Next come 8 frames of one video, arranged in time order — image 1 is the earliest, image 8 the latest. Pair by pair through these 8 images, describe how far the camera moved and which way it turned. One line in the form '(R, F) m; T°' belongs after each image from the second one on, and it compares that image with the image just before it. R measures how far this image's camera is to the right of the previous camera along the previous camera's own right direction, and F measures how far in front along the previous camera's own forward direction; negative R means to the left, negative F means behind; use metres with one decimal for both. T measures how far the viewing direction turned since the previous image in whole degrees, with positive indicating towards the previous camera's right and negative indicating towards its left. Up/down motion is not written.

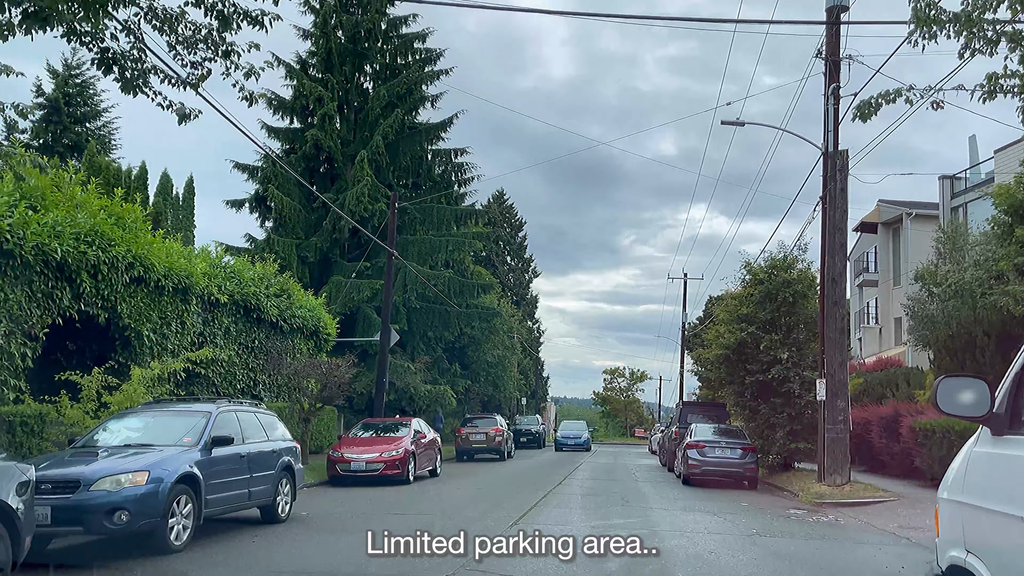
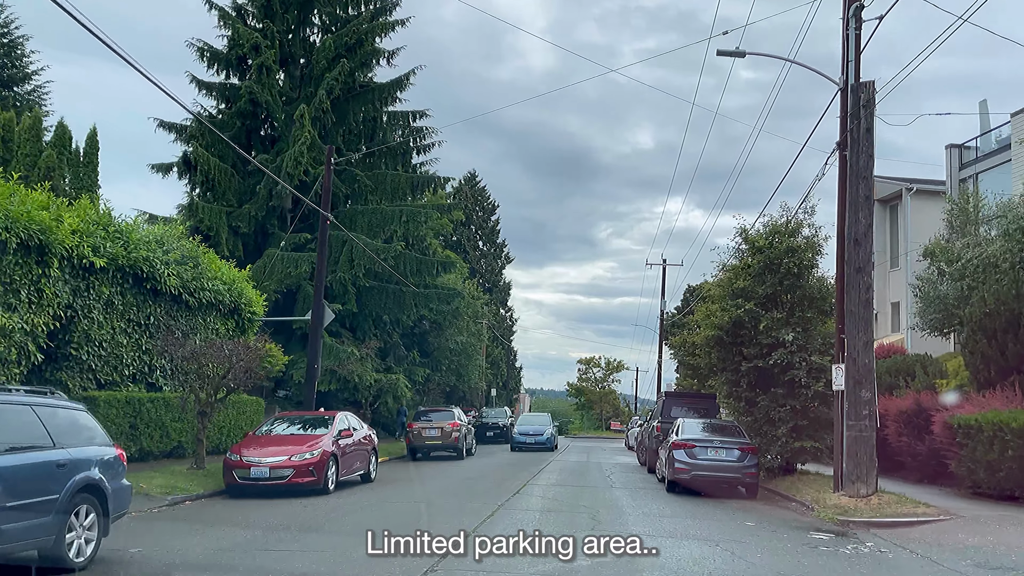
(+0.5, +3.5) m; +2°
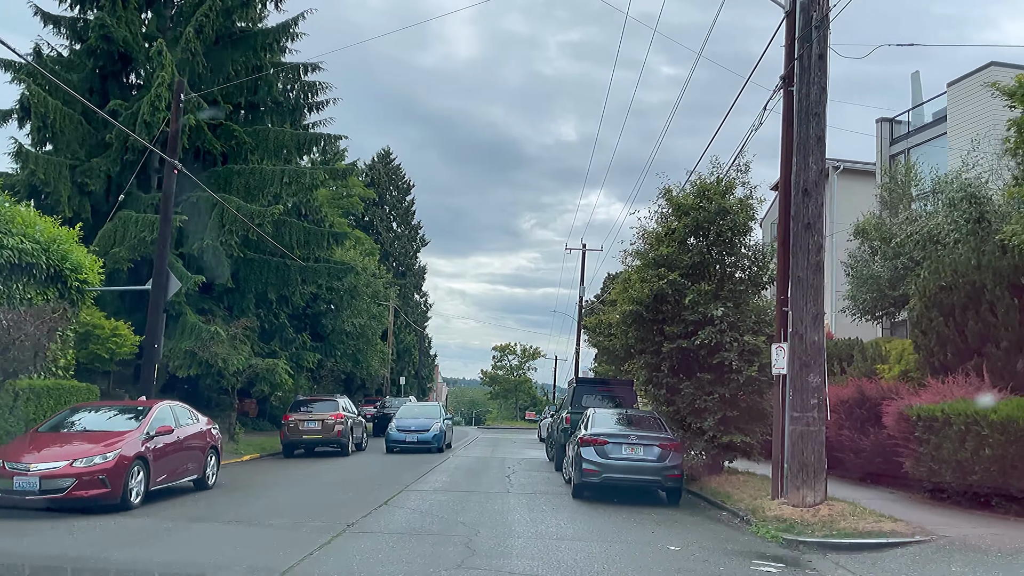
(+0.8, +3.0) m; +6°
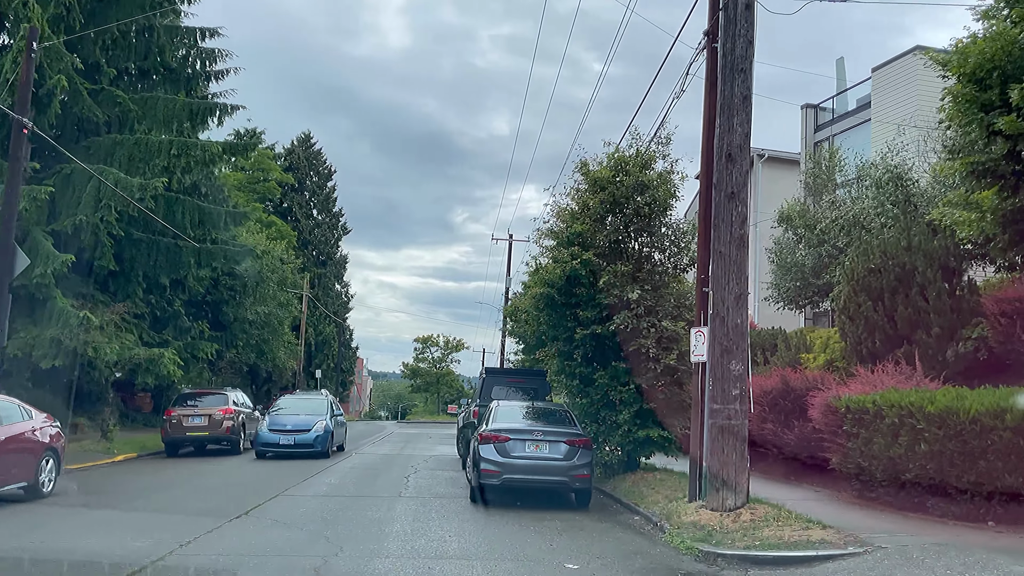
(+0.6, +1.5) m; +5°
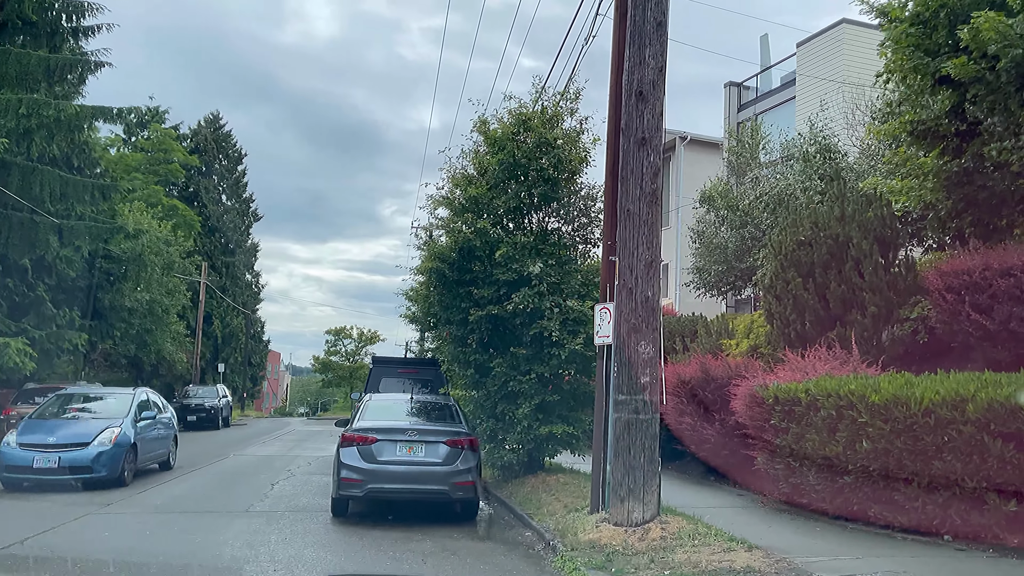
(+0.7, +1.9) m; +5°
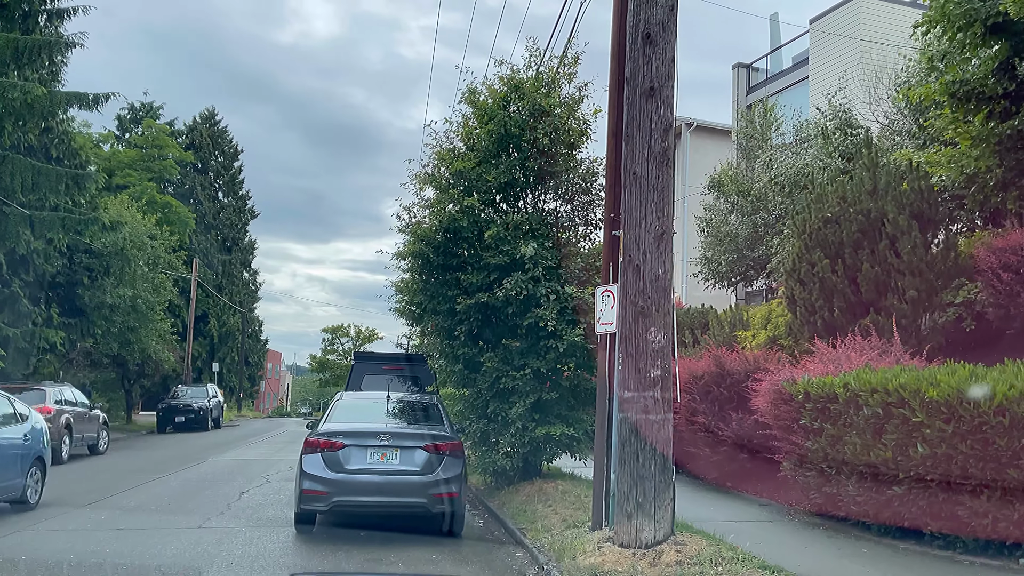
(+0.2, +1.2) m; 0°
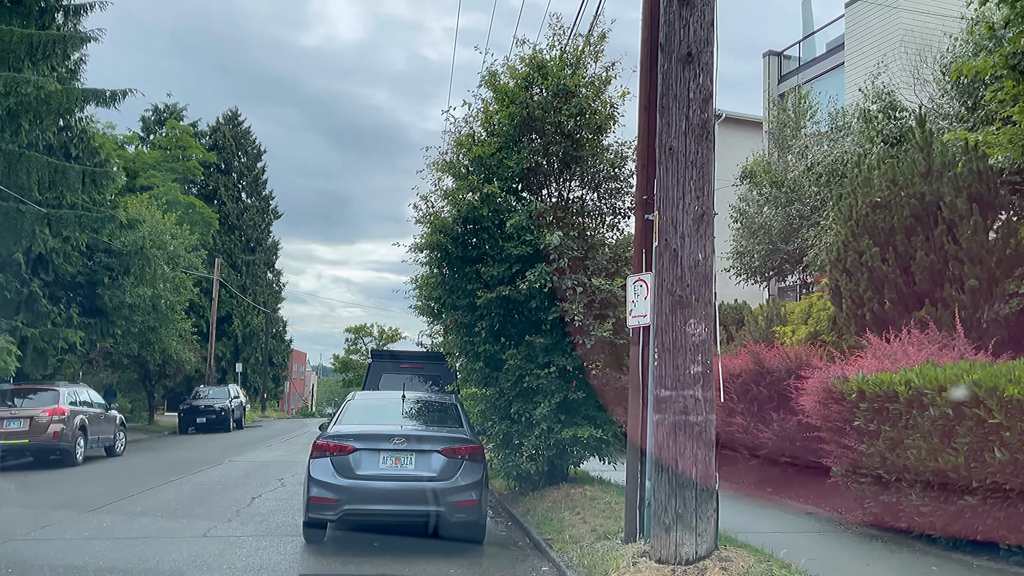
(0.0, +0.6) m; -2°
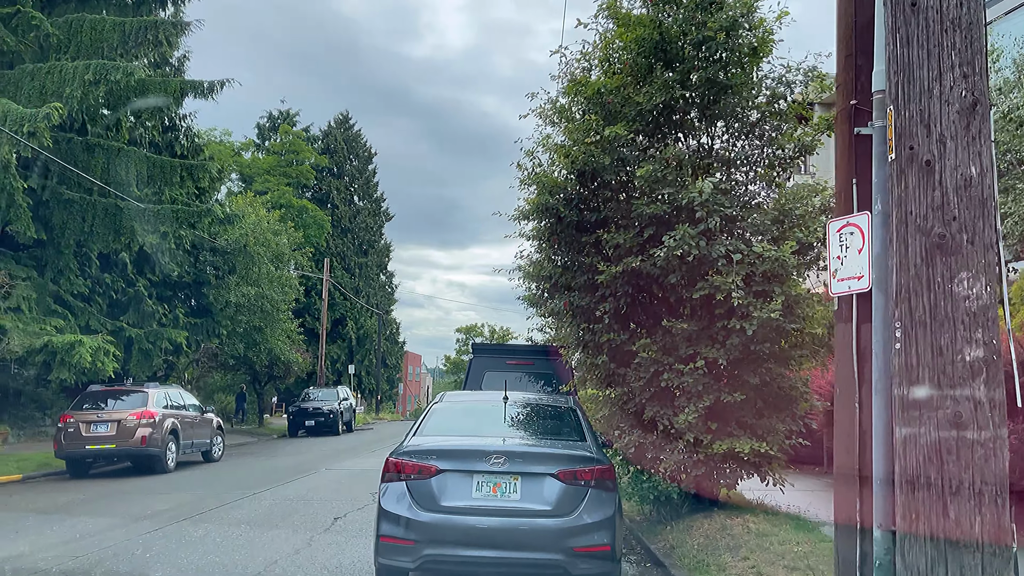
(-0.2, +2.1) m; -8°
